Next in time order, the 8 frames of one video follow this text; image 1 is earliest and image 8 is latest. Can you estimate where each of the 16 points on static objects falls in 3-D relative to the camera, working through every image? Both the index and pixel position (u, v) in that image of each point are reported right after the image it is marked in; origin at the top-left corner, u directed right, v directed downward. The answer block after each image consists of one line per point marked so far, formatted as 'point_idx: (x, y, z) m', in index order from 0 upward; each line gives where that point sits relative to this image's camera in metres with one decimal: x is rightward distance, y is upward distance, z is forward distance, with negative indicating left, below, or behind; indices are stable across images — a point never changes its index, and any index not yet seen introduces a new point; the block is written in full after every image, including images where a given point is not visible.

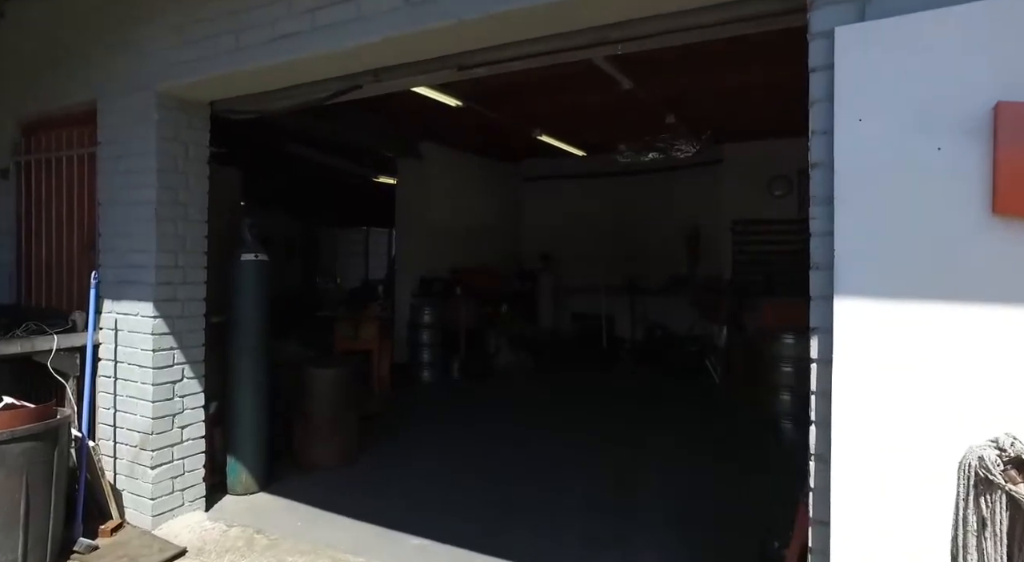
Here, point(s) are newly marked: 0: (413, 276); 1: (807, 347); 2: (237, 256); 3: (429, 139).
0: (-1.2, +0.1, +7.4) m
1: (+2.2, -0.5, +4.5) m
2: (-1.5, +0.1, +3.4) m
3: (-1.0, +1.7, +7.5) m
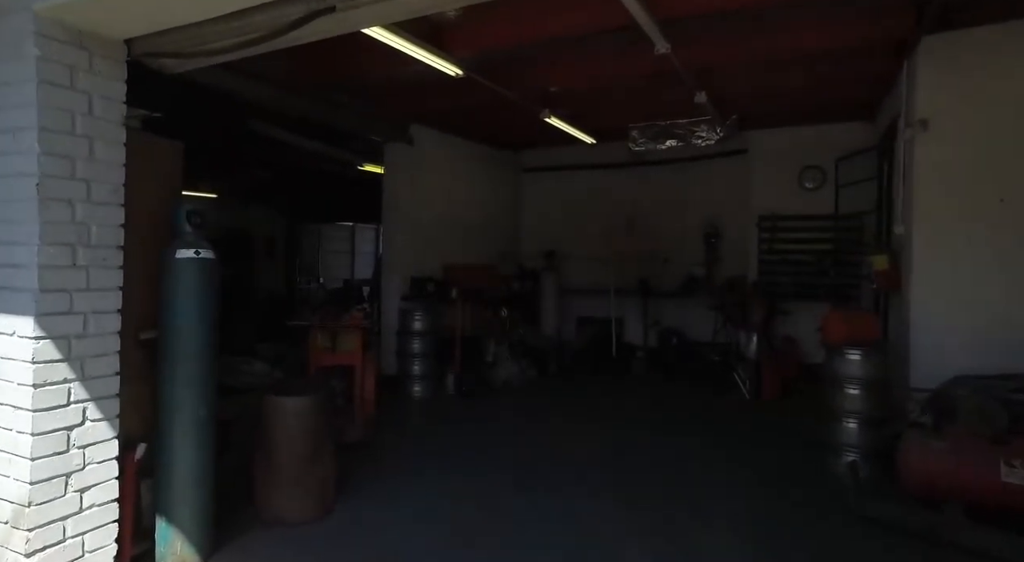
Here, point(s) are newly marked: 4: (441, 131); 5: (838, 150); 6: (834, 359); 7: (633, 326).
0: (-1.1, 0.0, +6.6) m
1: (+2.3, -0.5, +3.8) m
2: (-1.4, +0.1, +2.6) m
3: (-1.0, +1.7, +6.7) m
4: (-0.8, +1.7, +7.1) m
5: (+3.6, +1.4, +6.7) m
6: (+2.0, -0.5, +3.9) m
7: (+1.6, -0.6, +8.3) m
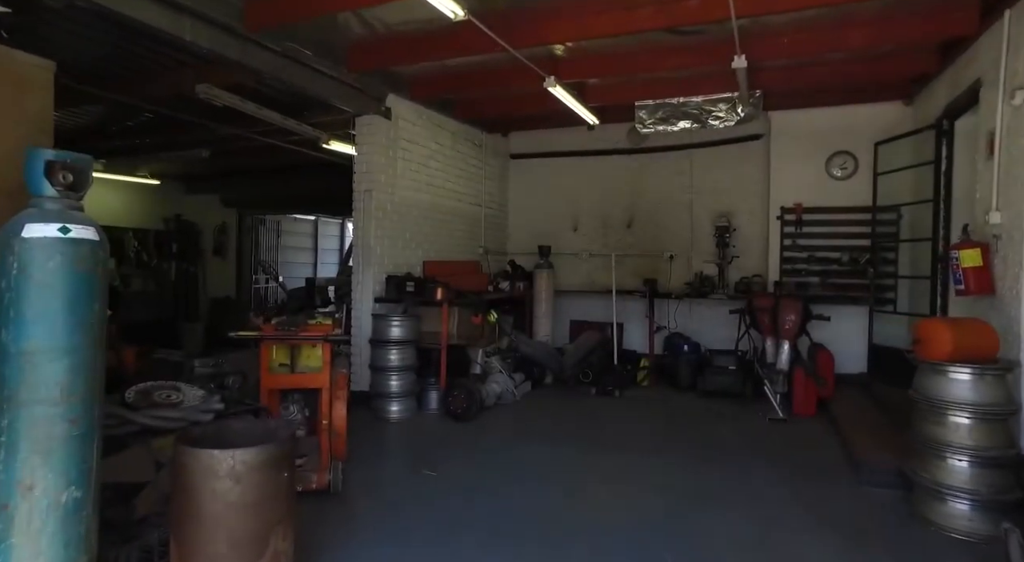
0: (-1.2, +0.1, +5.6) m
1: (+2.4, -0.5, +3.0) m
2: (-1.3, +0.1, +1.6) m
3: (-1.0, +1.7, +5.7) m
4: (-0.9, +1.7, +6.1) m
5: (+3.5, +1.4, +5.9) m
6: (+2.1, -0.5, +3.1) m
7: (+1.5, -0.6, +7.5) m
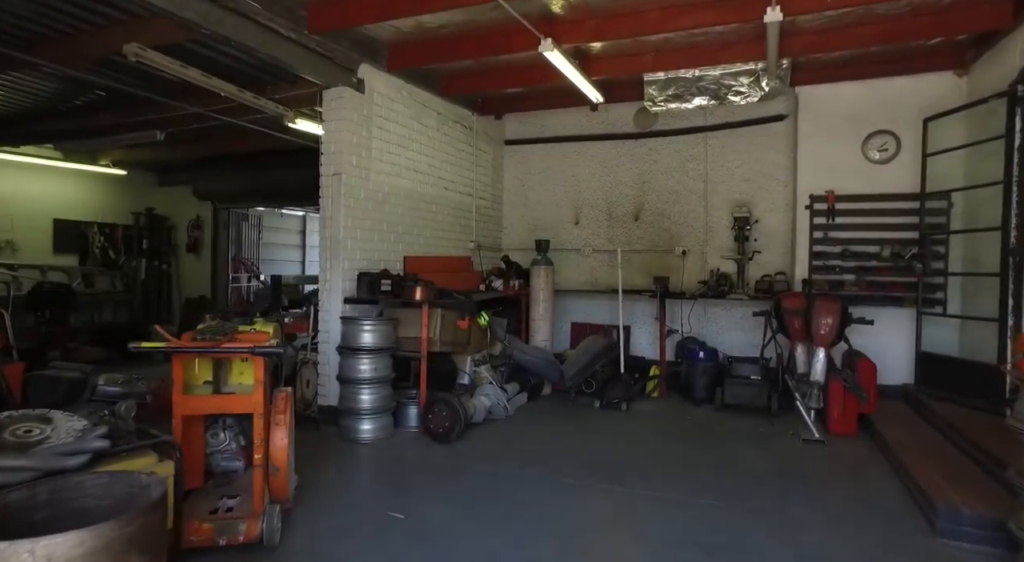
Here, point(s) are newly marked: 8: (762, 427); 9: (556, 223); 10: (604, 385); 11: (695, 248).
0: (-1.3, +0.1, +4.8) m
1: (+2.3, -0.5, +2.2) m
2: (-1.4, +0.1, +0.9) m
3: (-1.1, +1.8, +4.9) m
4: (-0.9, +1.7, +5.3) m
5: (+3.4, +1.4, +5.2) m
6: (+2.0, -0.5, +2.3) m
7: (+1.4, -0.6, +6.7) m
8: (+2.0, -1.2, +4.9) m
9: (+0.5, +0.7, +7.1) m
10: (+0.9, -1.0, +5.9) m
11: (+1.9, +0.3, +6.4) m
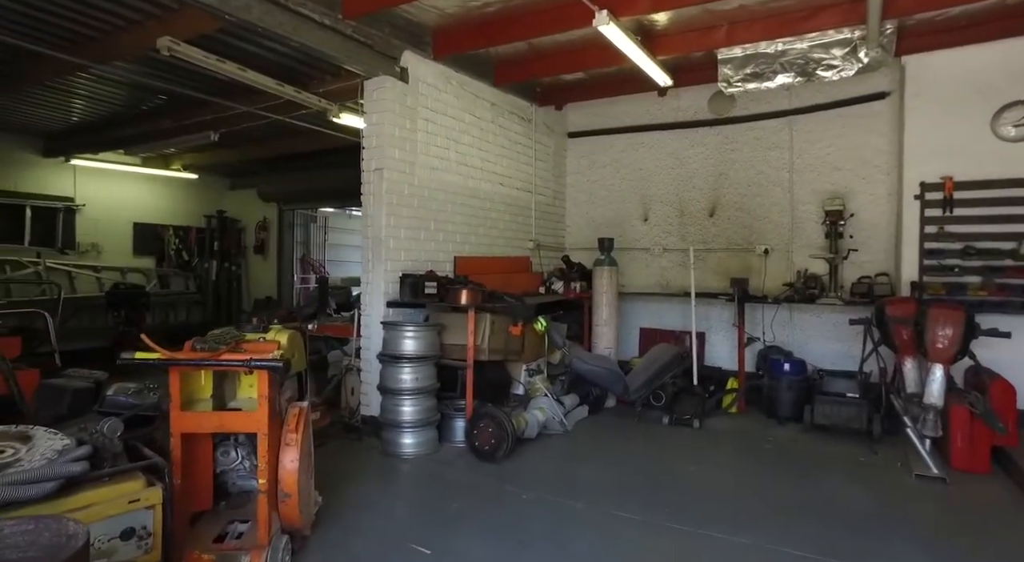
0: (-0.9, +0.1, +4.5) m
1: (+2.3, -0.5, +1.5) m
2: (-1.5, +0.1, +0.6) m
3: (-0.7, +1.7, +4.6) m
4: (-0.5, +1.7, +5.0) m
5: (+3.8, +1.4, +4.3) m
6: (+2.1, -0.5, +1.6) m
7: (+2.0, -0.6, +6.1) m
8: (+2.4, -1.2, +4.2) m
9: (+1.2, +0.6, +6.5) m
10: (+1.4, -1.0, +5.3) m
11: (+2.5, +0.3, +5.7) m
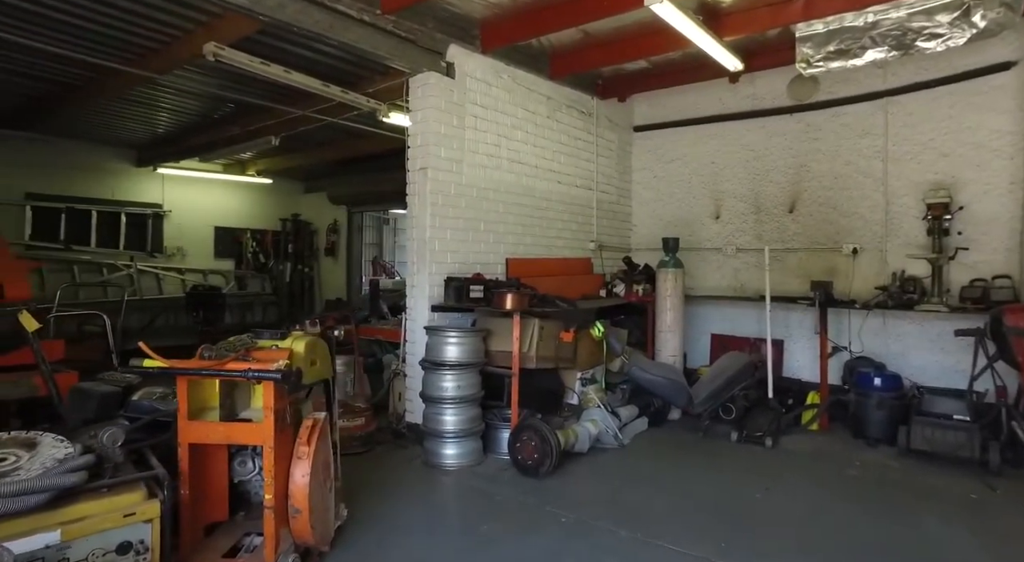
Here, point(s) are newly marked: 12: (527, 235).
0: (-0.5, 0.0, +4.4) m
1: (+2.2, -0.5, +0.9) m
2: (-1.6, +0.1, +0.6) m
3: (-0.3, +1.7, +4.4) m
4: (-0.1, +1.7, +4.8) m
5: (+4.1, +1.4, +3.5) m
6: (+2.0, -0.5, +1.1) m
7: (+2.6, -0.7, +5.5) m
8: (+2.7, -1.2, +3.6) m
9: (+1.8, +0.6, +6.1) m
10: (+1.8, -1.0, +4.8) m
11: (+3.0, +0.3, +5.1) m
12: (+0.1, +0.4, +5.1) m
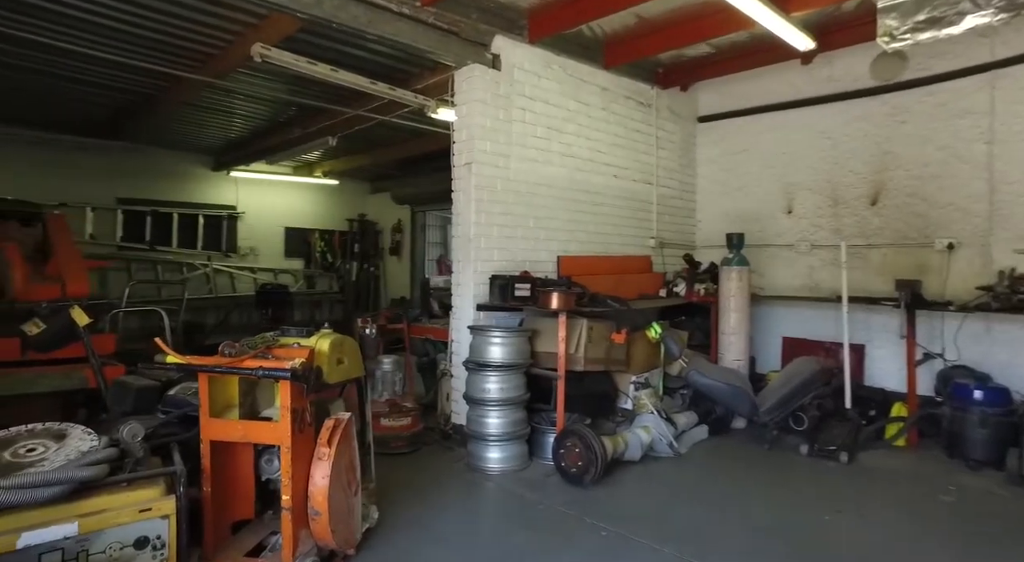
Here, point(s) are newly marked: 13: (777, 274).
0: (-0.2, 0.0, +4.3) m
1: (+2.1, -0.5, +0.5) m
2: (-1.8, +0.1, +0.6) m
3: (0.0, +1.7, +4.3) m
4: (+0.3, +1.7, +4.6) m
5: (+4.3, +1.4, +2.8) m
6: (+1.9, -0.5, +0.7) m
7: (+3.0, -0.7, +5.0) m
8: (+2.9, -1.2, +3.1) m
9: (+2.3, +0.6, +5.7) m
10: (+2.2, -1.0, +4.4) m
11: (+3.4, +0.3, +4.6) m
12: (+0.5, +0.4, +4.9) m
13: (+2.4, +0.1, +5.6) m
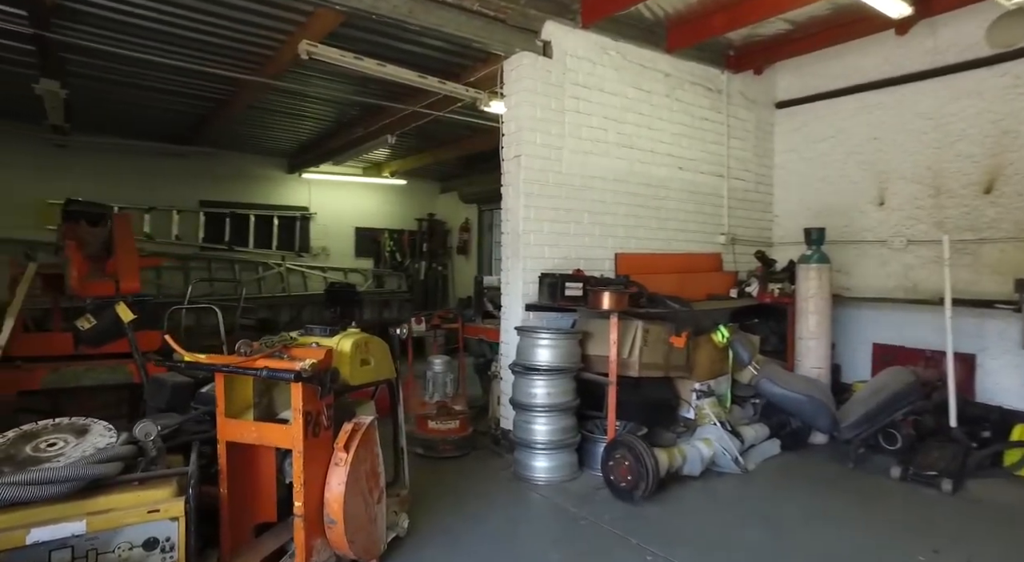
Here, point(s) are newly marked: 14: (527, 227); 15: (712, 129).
0: (+0.2, +0.1, +4.1) m
1: (+1.9, -0.5, 0.0) m
2: (-1.9, +0.1, +0.7) m
3: (+0.4, +1.7, +4.1) m
4: (+0.7, +1.7, +4.3) m
5: (+4.4, +1.4, +2.0) m
6: (+1.8, -0.5, +0.3) m
7: (+3.4, -0.7, +4.4) m
8: (+3.0, -1.2, +2.5) m
9: (+2.8, +0.6, +5.1) m
10: (+2.5, -1.0, +3.9) m
11: (+3.7, +0.3, +3.9) m
12: (+1.0, +0.4, +4.6) m
13: (+2.9, +0.1, +5.0) m
14: (+0.1, +0.3, +4.0) m
15: (+1.7, +1.3, +5.1) m
